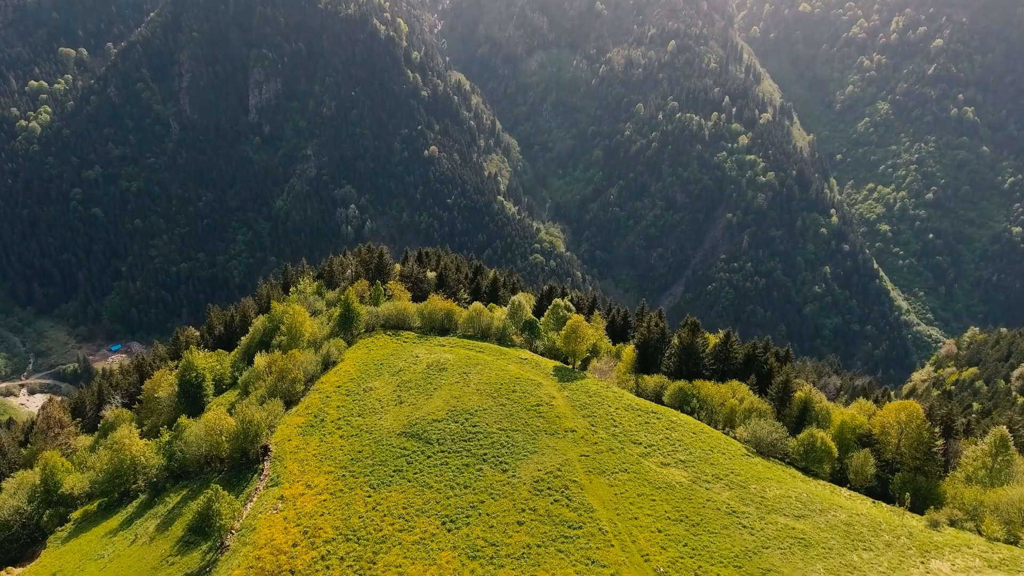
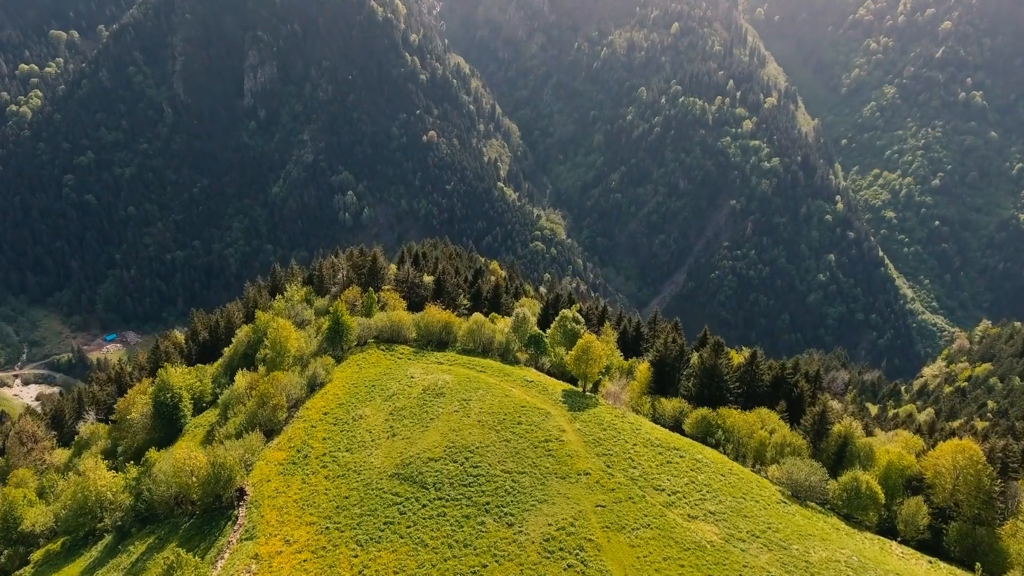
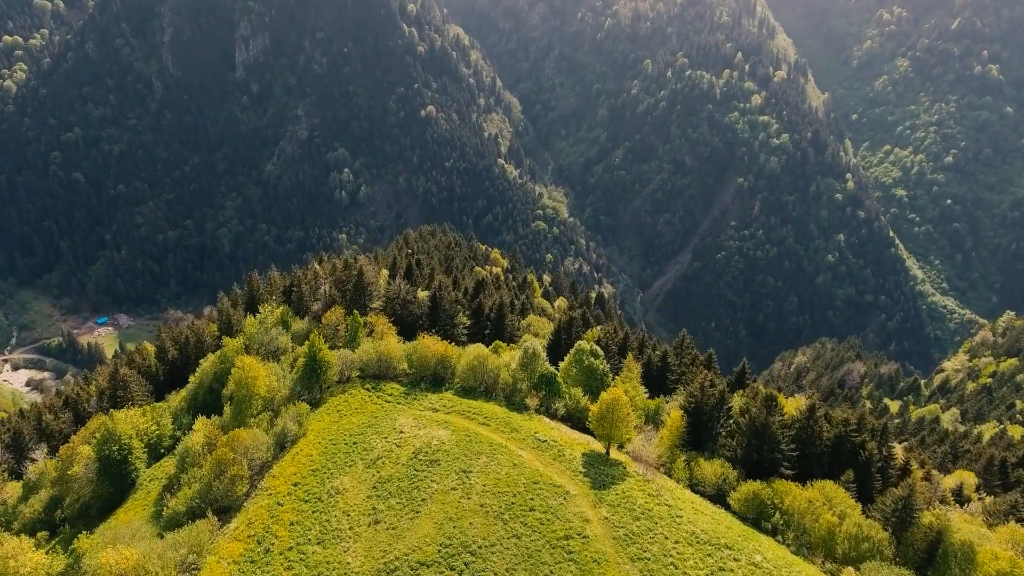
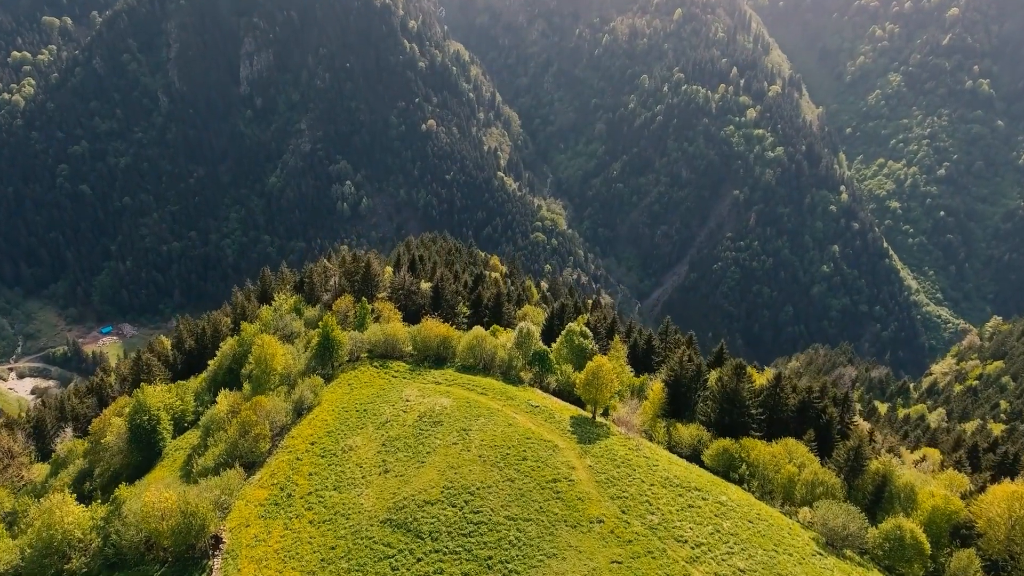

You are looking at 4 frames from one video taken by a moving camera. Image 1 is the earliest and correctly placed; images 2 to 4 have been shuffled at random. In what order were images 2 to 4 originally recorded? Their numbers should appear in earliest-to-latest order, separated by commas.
2, 4, 3
